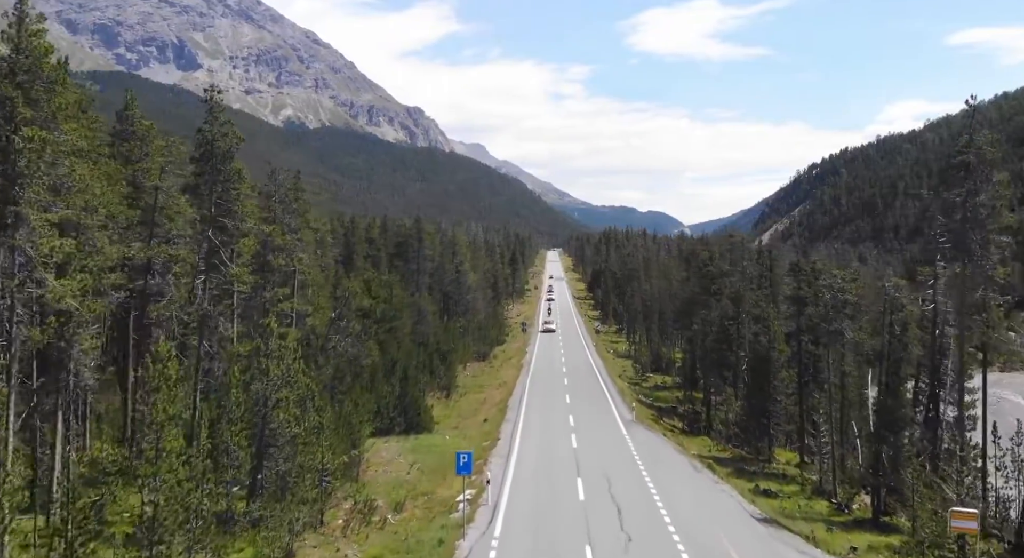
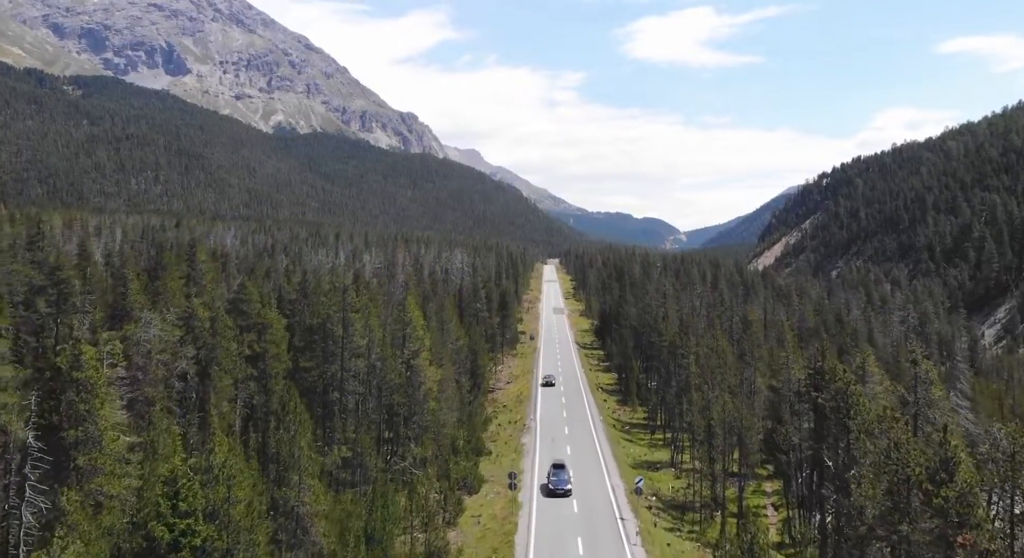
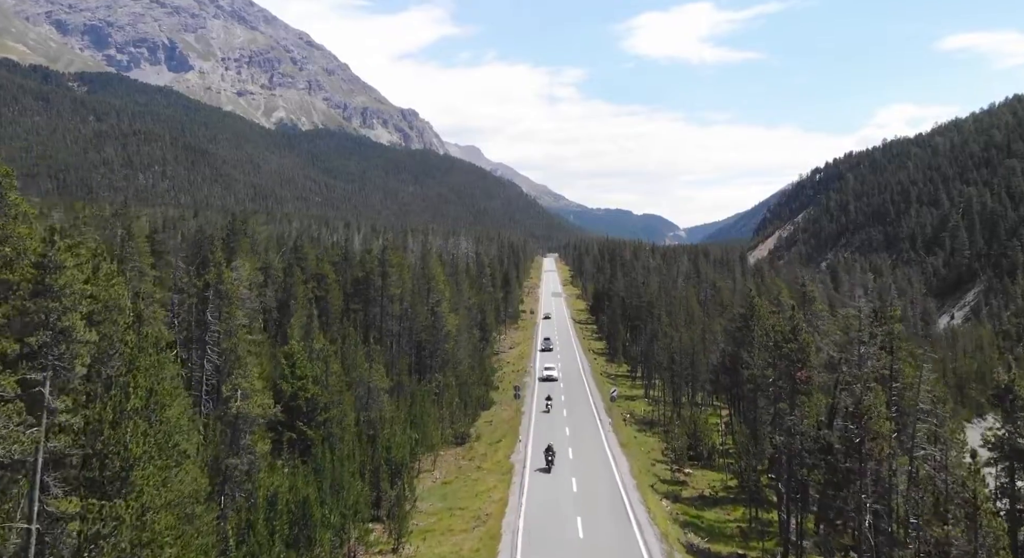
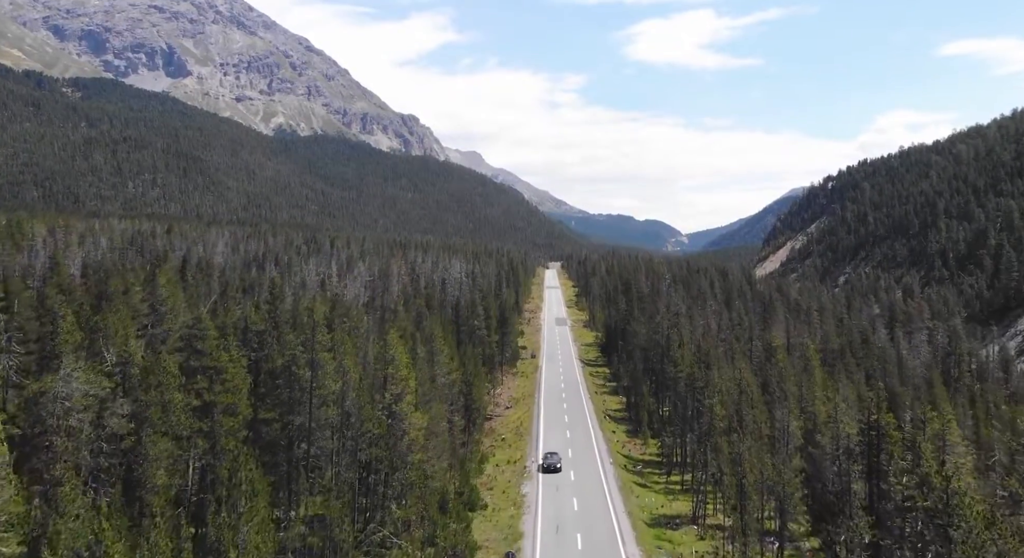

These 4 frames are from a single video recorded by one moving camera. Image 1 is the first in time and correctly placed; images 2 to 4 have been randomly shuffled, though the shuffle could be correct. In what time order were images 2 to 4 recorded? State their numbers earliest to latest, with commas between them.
3, 2, 4
